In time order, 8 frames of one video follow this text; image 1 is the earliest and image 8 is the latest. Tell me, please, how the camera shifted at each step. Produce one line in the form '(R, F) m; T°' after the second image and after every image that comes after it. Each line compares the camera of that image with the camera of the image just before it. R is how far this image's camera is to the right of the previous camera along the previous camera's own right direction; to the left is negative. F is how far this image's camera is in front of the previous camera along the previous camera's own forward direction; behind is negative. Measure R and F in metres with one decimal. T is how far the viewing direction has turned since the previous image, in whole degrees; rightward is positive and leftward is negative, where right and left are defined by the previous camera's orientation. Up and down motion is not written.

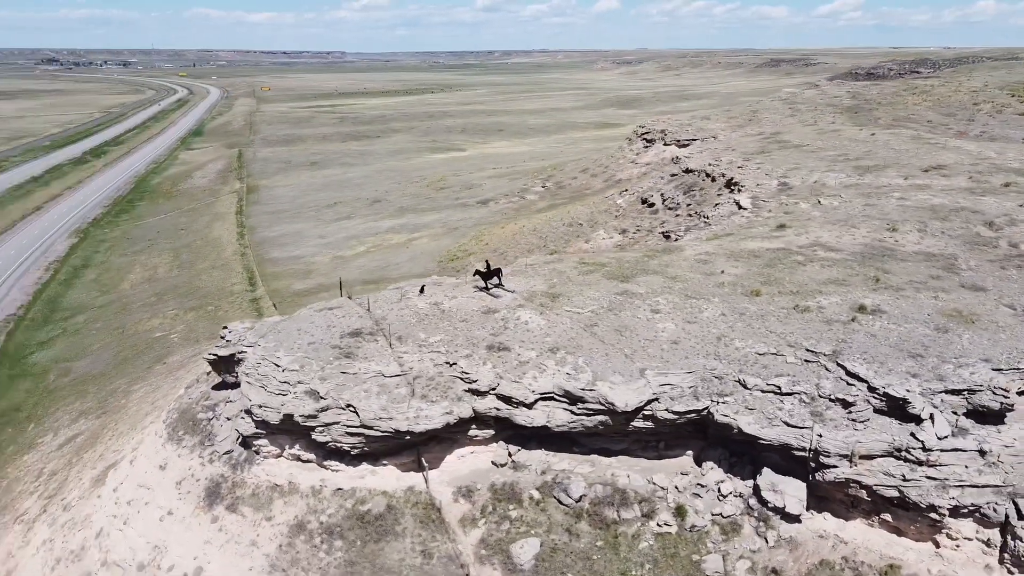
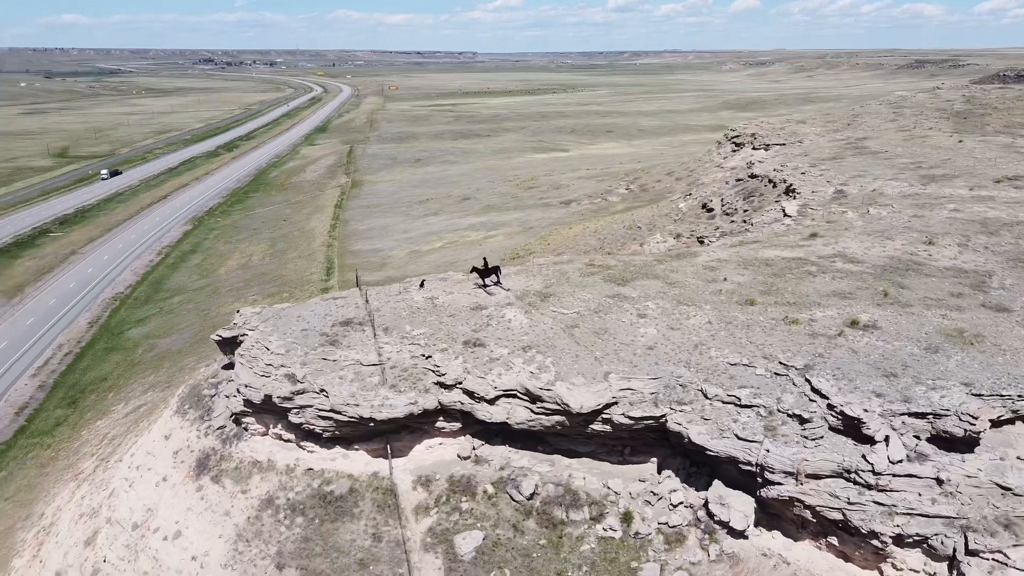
(+3.7, -0.1) m; -8°
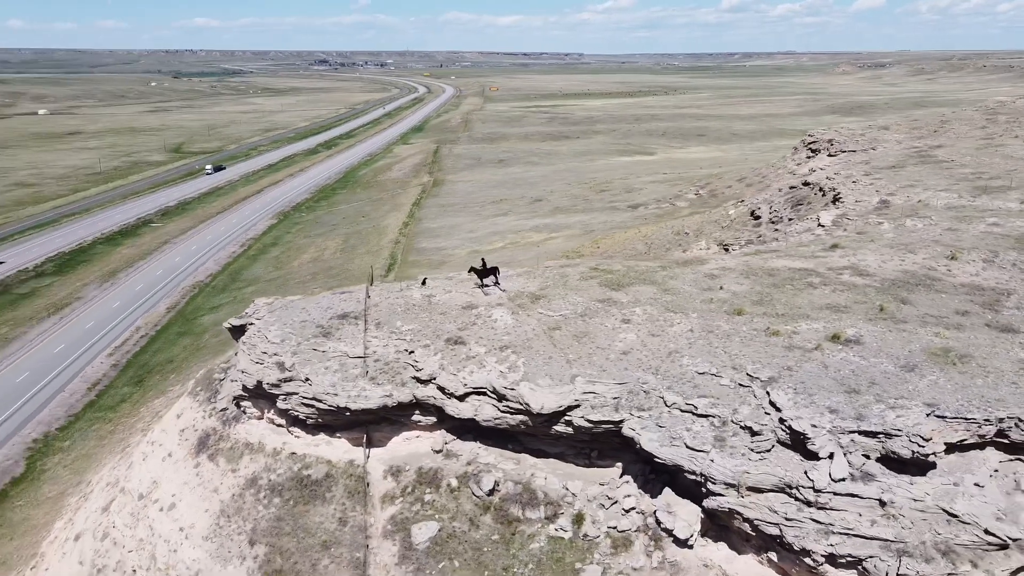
(+3.1, -0.3) m; -7°
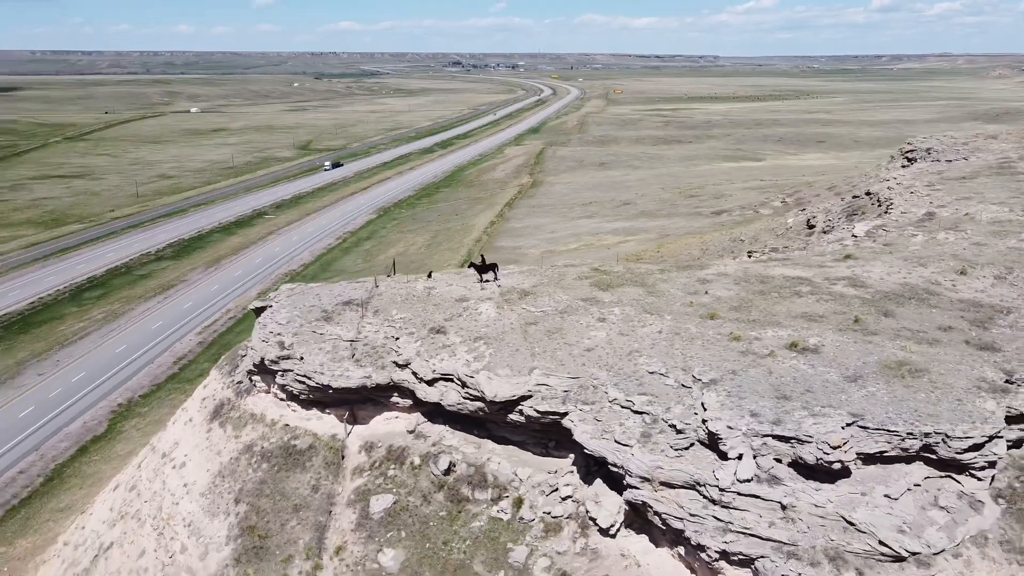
(+4.0, -0.9) m; -9°
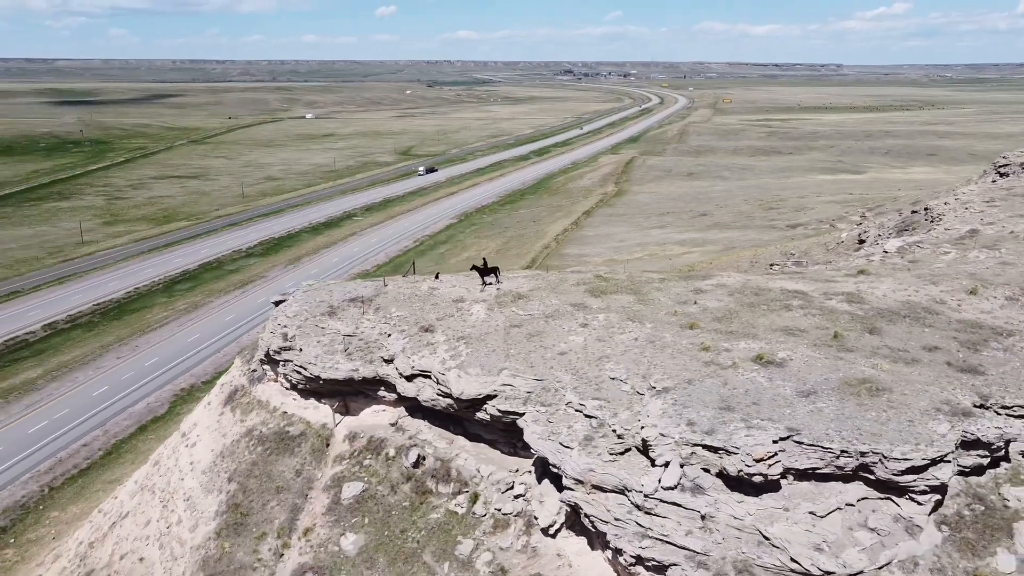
(+3.4, -0.4) m; -7°
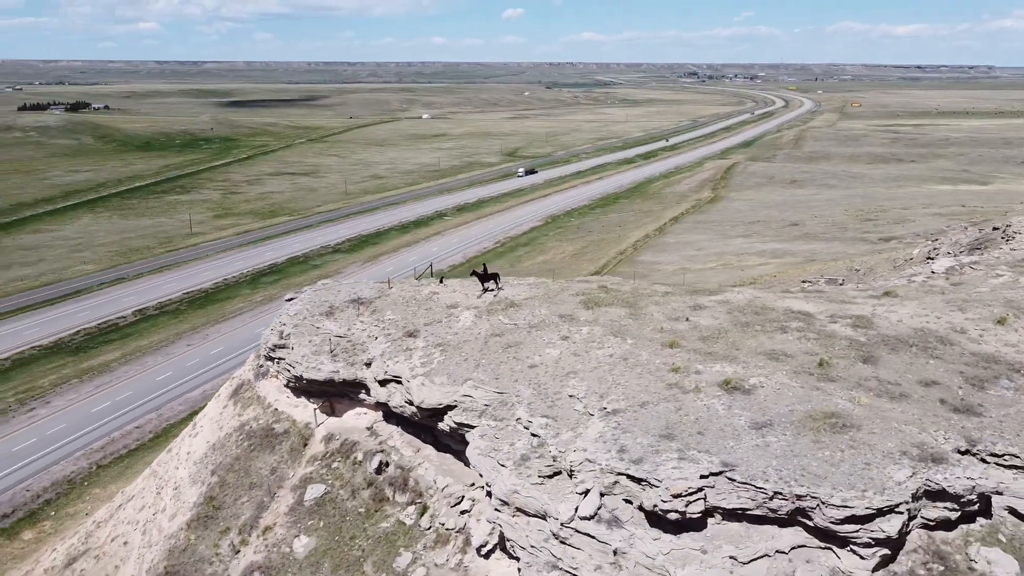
(+3.7, +0.9) m; -8°
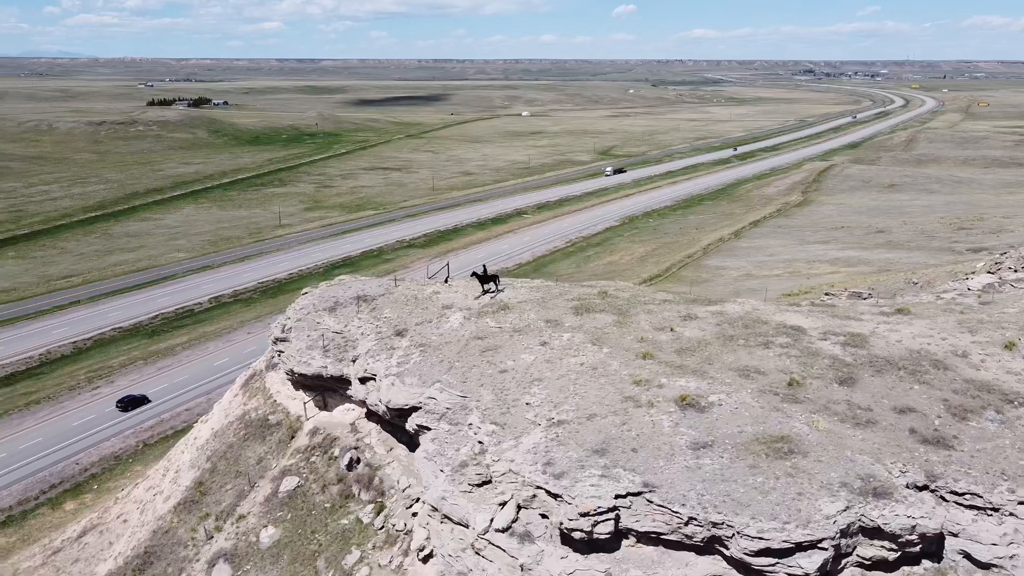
(+3.3, +0.5) m; -7°
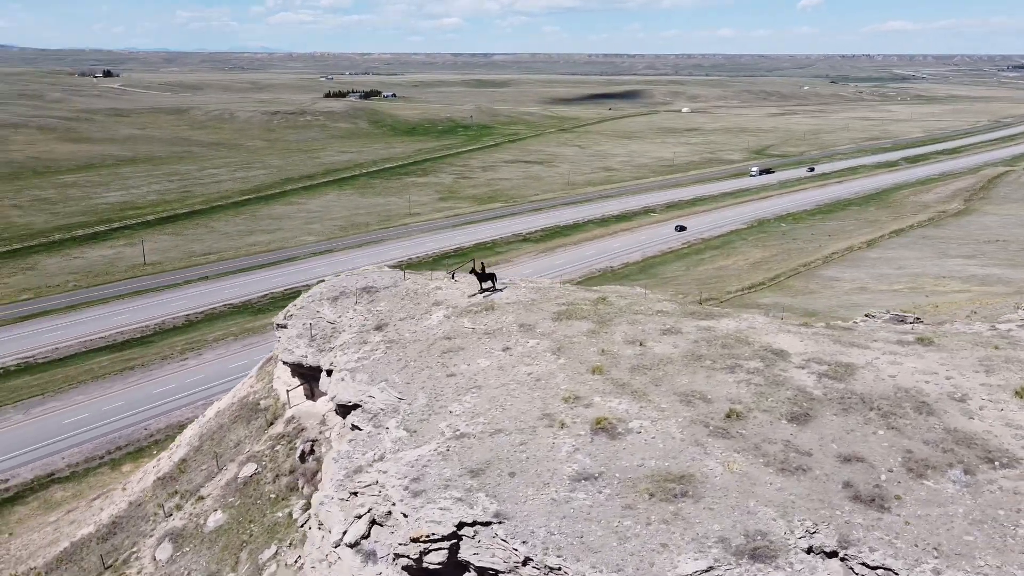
(+4.9, +1.7) m; -11°
